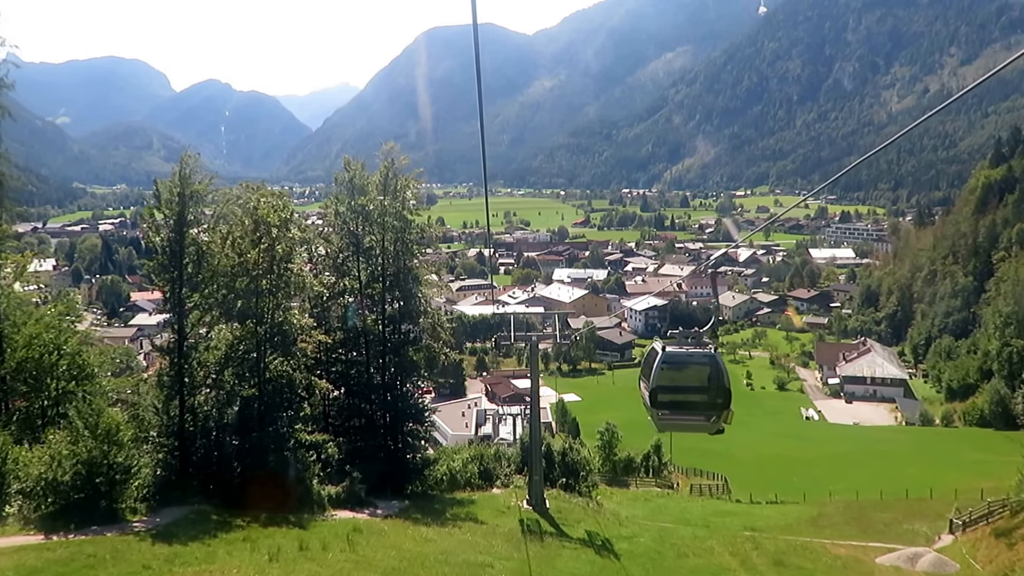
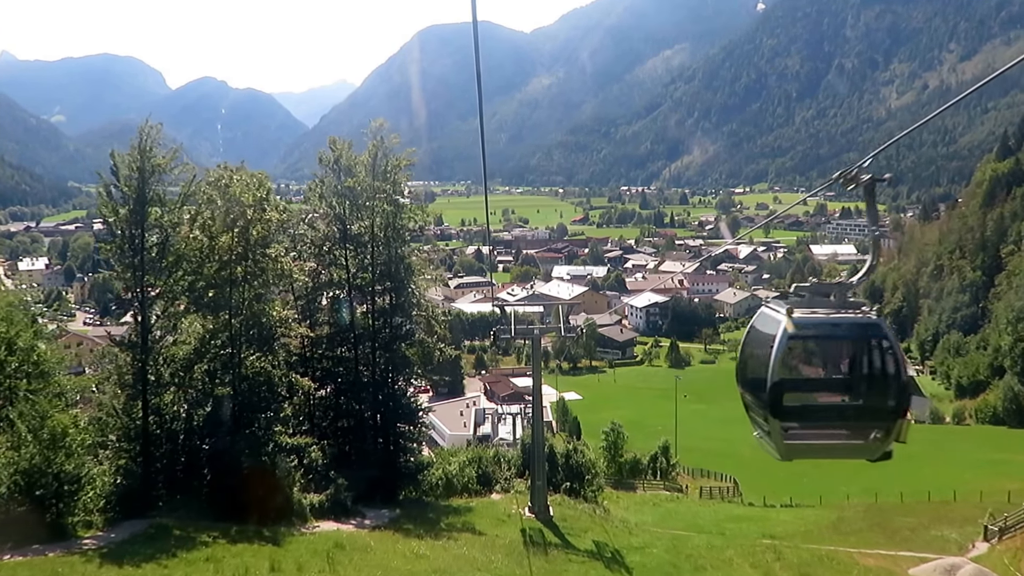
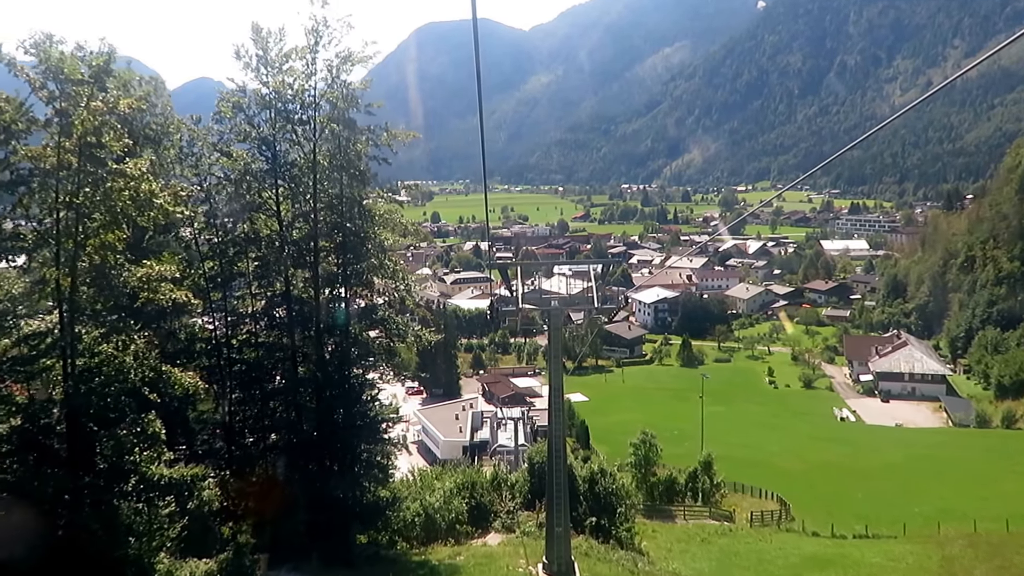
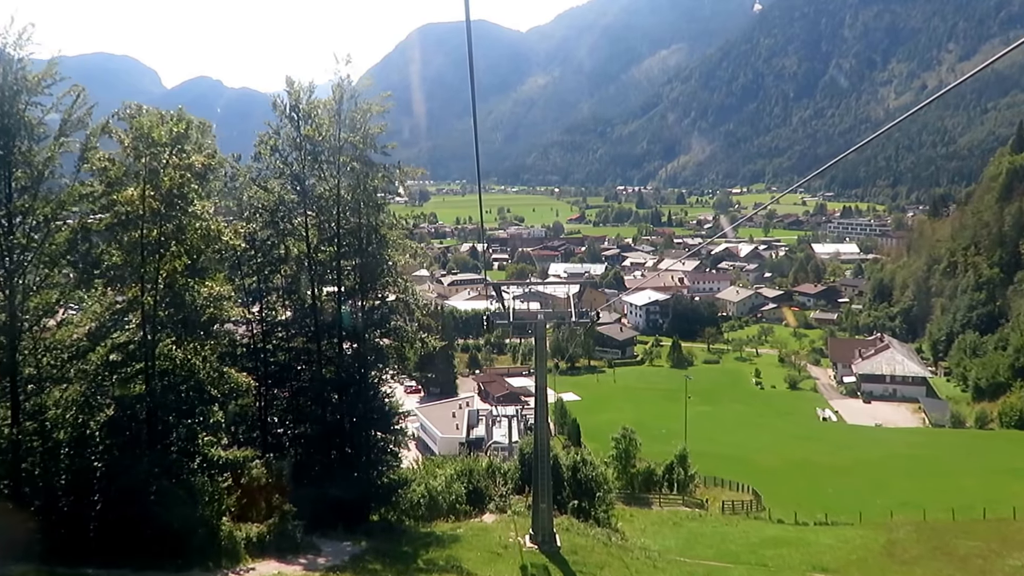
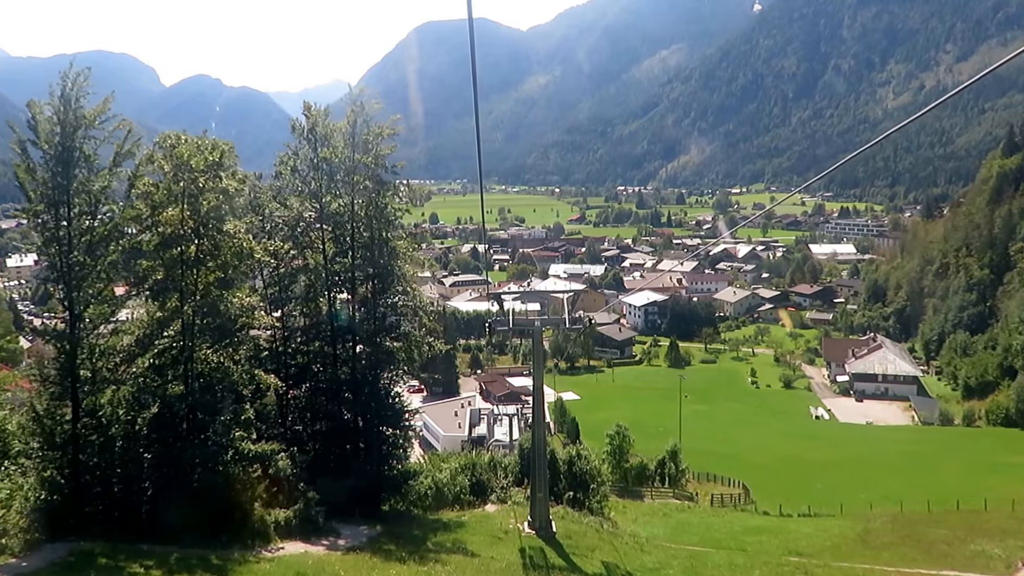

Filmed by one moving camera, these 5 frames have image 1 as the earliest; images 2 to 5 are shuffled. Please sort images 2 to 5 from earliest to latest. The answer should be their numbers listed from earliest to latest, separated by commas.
2, 5, 4, 3
